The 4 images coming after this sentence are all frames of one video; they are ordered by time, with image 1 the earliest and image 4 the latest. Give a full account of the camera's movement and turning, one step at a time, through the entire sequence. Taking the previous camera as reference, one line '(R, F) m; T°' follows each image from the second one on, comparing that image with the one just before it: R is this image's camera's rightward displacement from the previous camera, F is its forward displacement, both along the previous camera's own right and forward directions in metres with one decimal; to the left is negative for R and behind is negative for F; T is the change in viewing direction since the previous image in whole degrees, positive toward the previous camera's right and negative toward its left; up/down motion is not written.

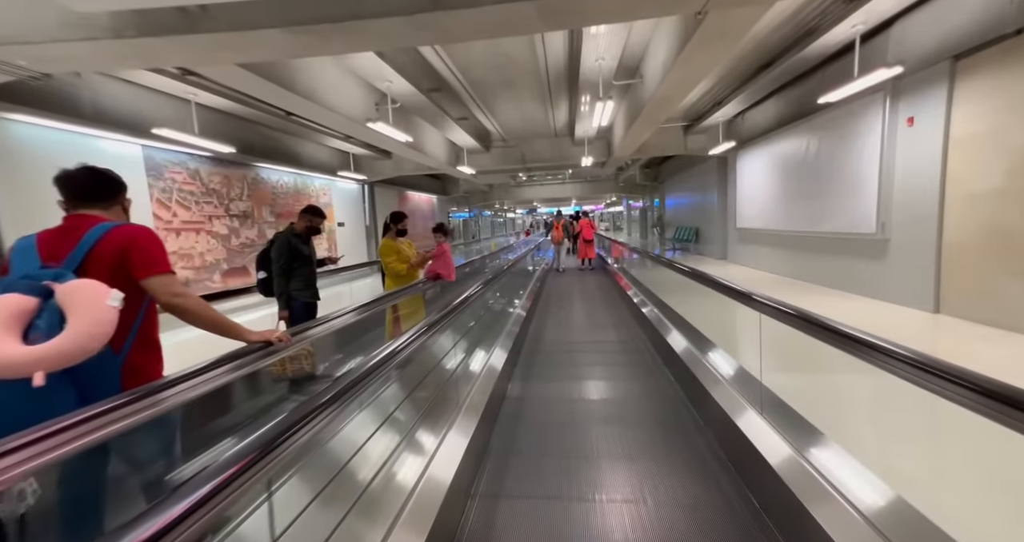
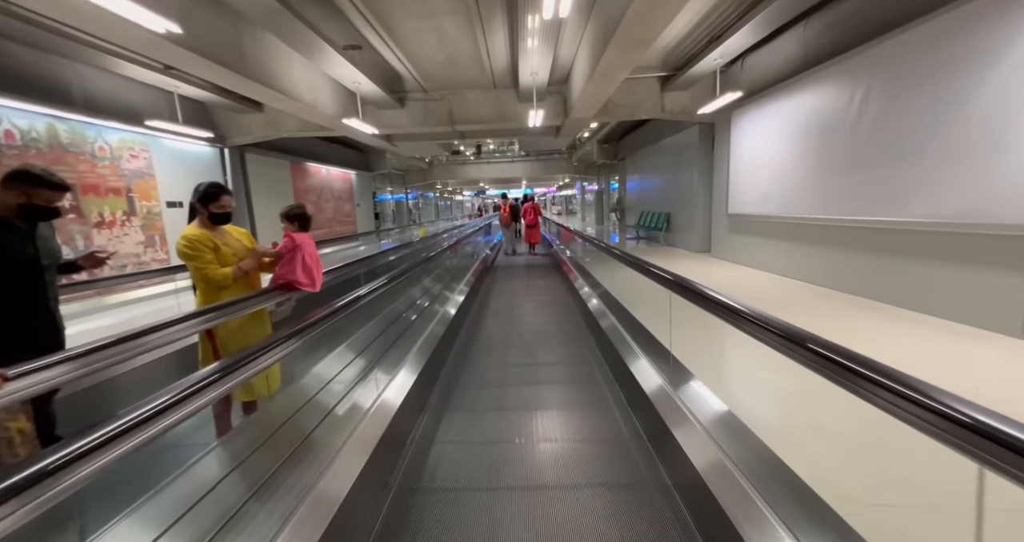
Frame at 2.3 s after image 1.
(+0.2, +1.0) m; +7°
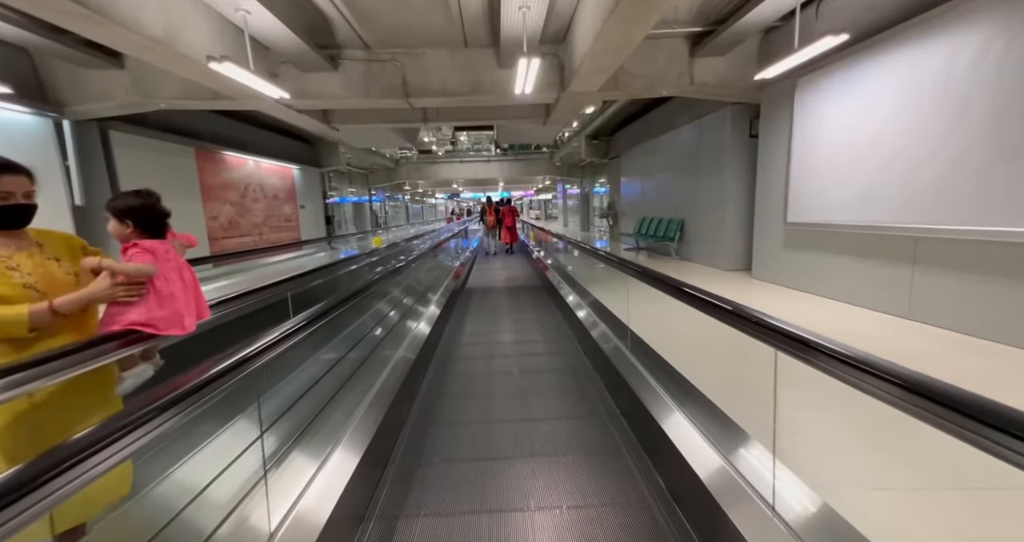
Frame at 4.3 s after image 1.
(0.0, +0.8) m; +3°
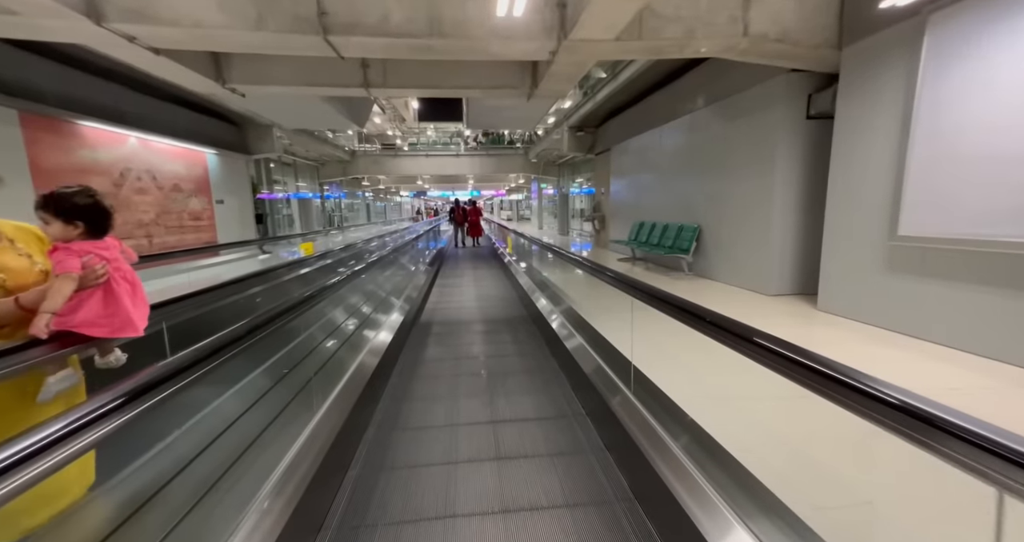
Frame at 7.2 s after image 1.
(0.0, +0.7) m; +4°
